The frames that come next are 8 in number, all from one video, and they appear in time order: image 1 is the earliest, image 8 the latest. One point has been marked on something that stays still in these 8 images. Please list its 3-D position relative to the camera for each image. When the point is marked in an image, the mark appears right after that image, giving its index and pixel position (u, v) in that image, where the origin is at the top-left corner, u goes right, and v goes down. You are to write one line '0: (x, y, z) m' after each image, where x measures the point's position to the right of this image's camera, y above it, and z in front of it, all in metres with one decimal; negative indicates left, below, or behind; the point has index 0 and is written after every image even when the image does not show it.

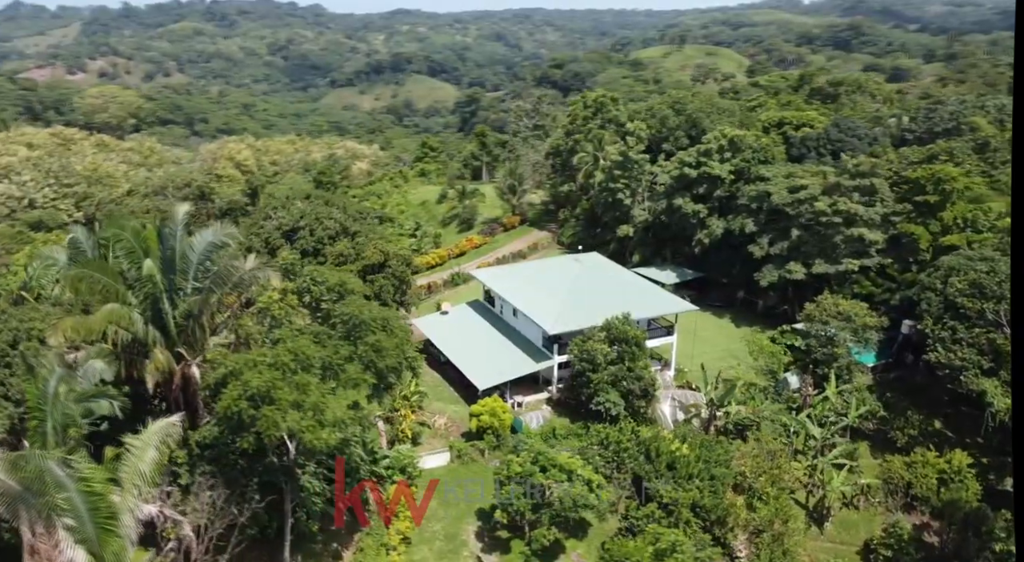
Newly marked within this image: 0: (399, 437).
0: (-2.6, -3.5, +16.3) m
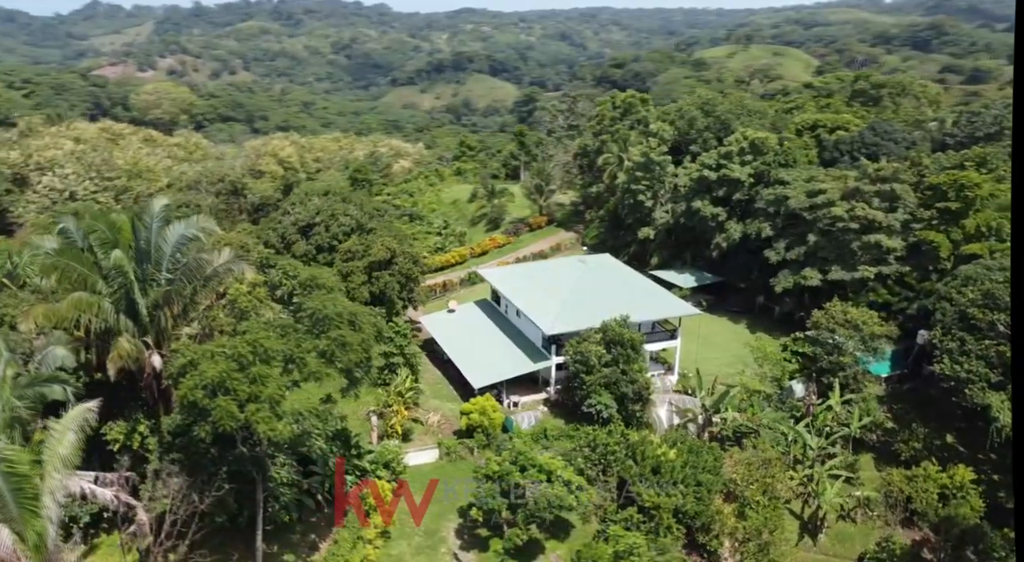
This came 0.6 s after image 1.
0: (-2.8, -3.4, +16.4) m
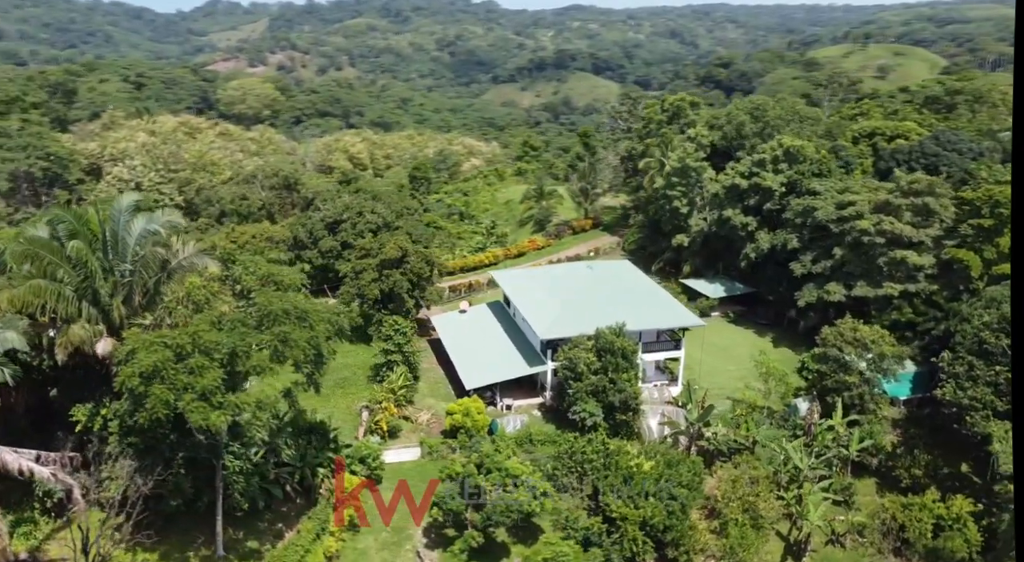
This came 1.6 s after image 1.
0: (-3.2, -3.4, +16.6) m
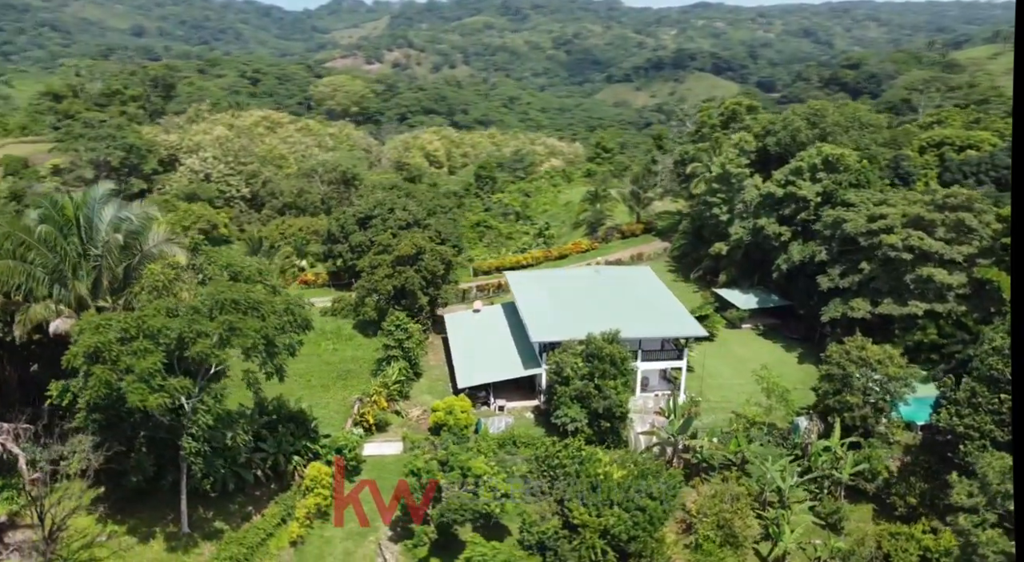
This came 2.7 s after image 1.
0: (-3.6, -3.3, +17.0) m
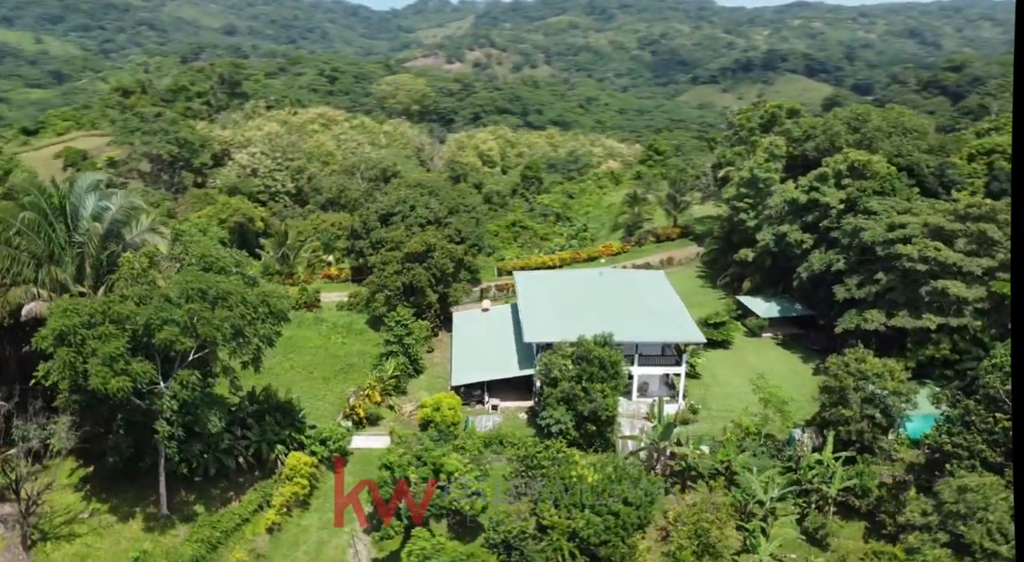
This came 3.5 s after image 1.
0: (-3.8, -3.2, +17.3) m
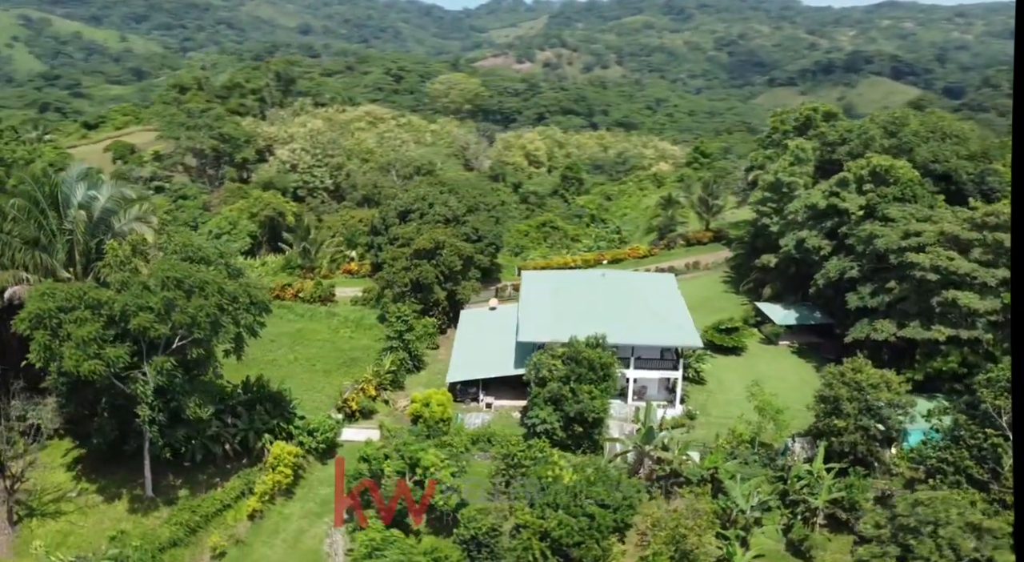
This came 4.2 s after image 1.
0: (-4.1, -3.0, +17.6) m
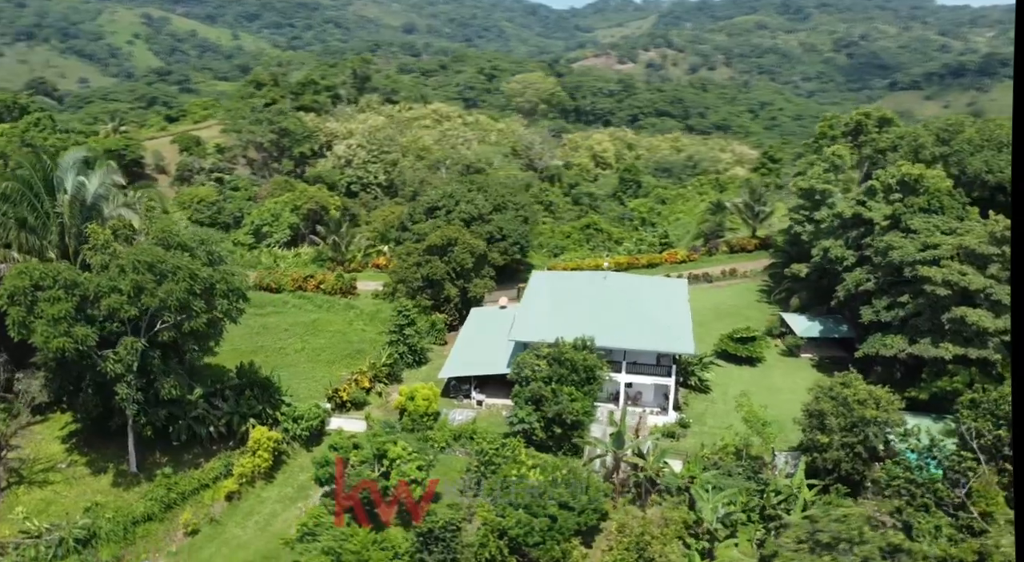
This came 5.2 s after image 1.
0: (-4.4, -2.9, +18.0) m
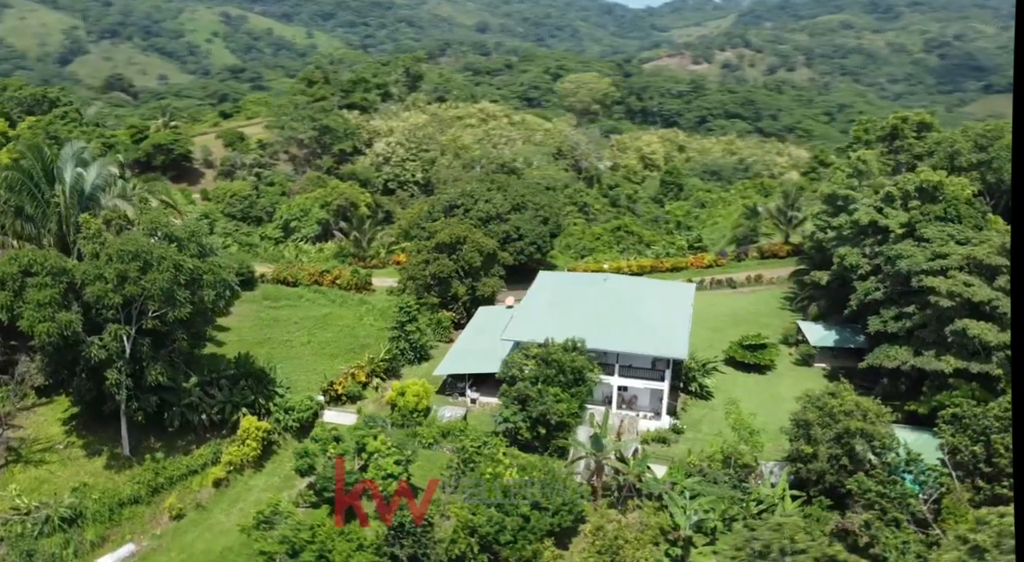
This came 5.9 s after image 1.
0: (-4.6, -2.8, +18.4) m
